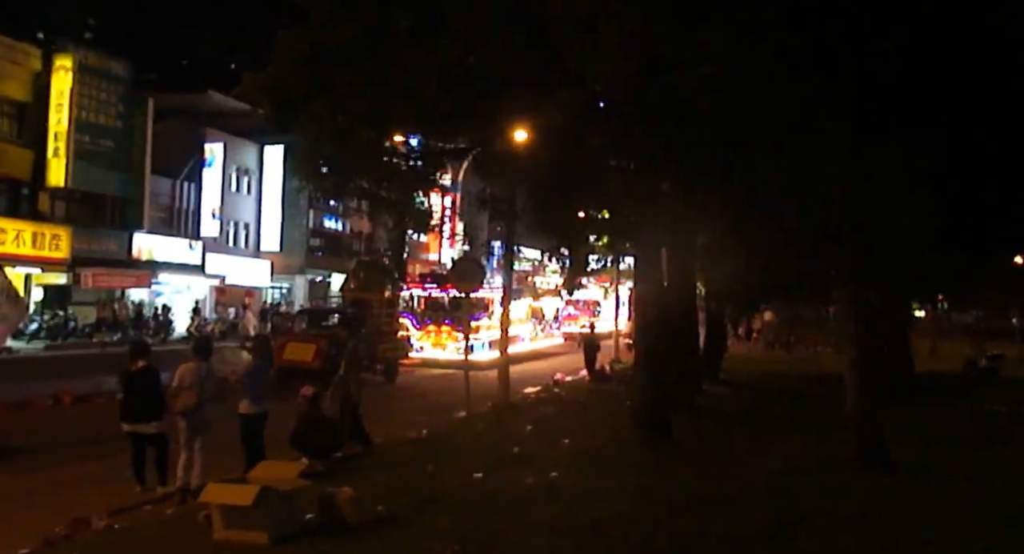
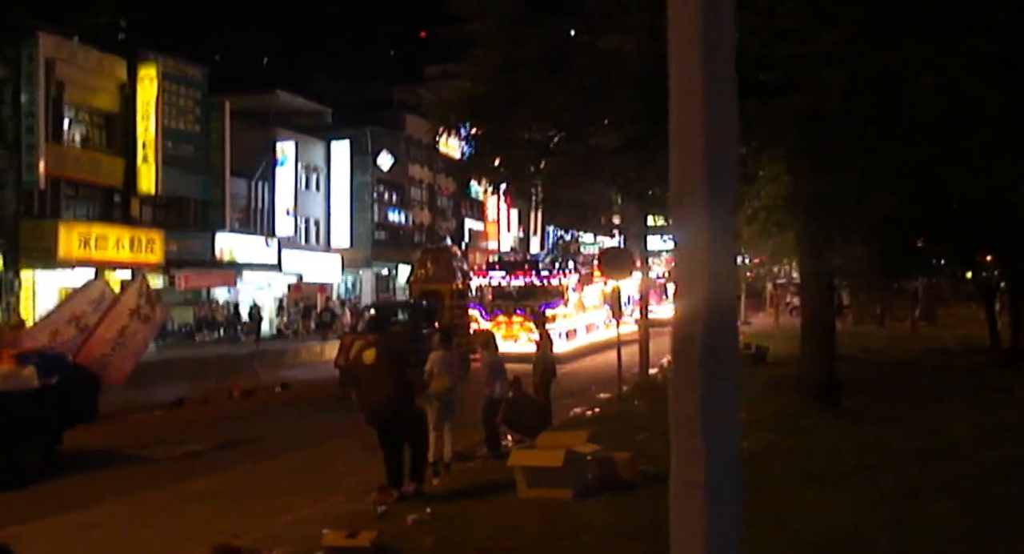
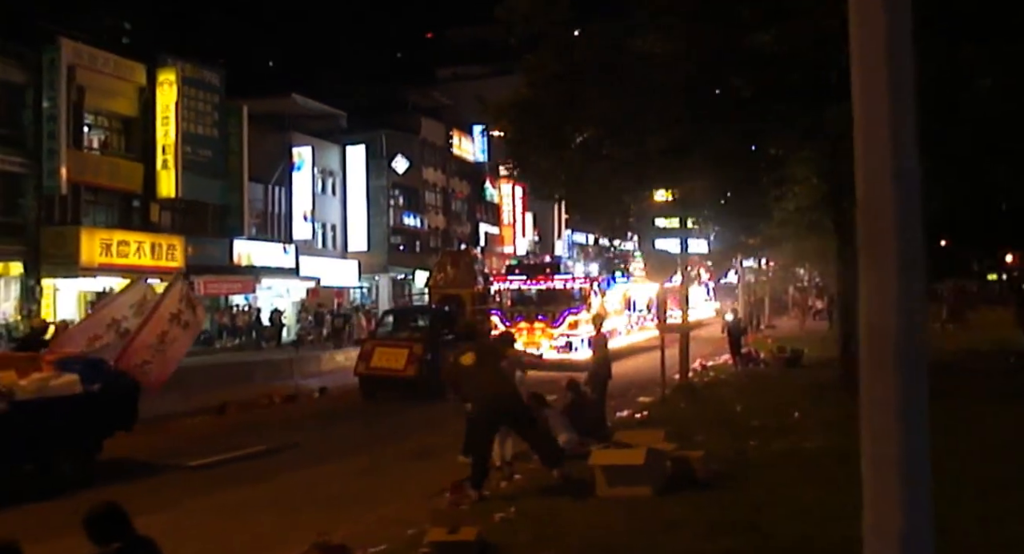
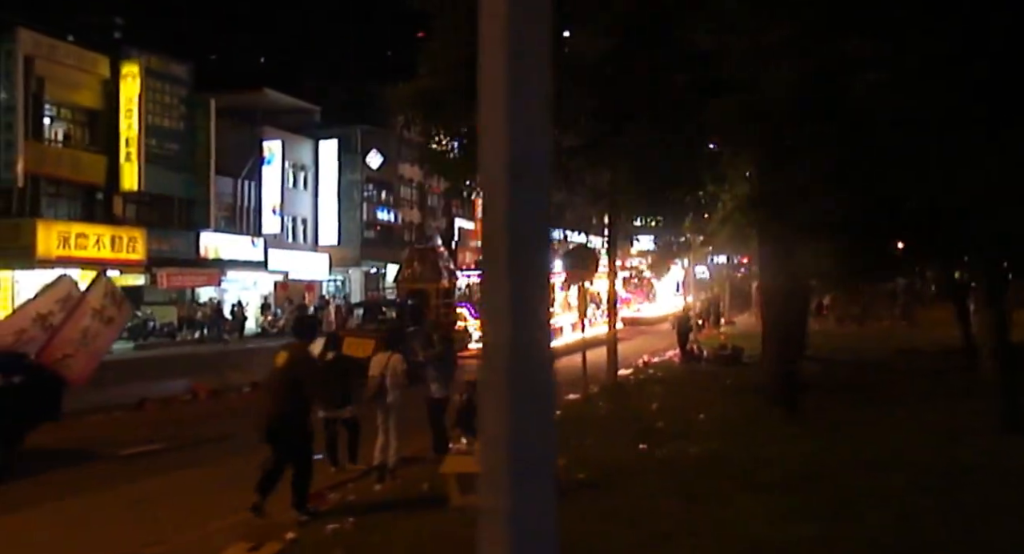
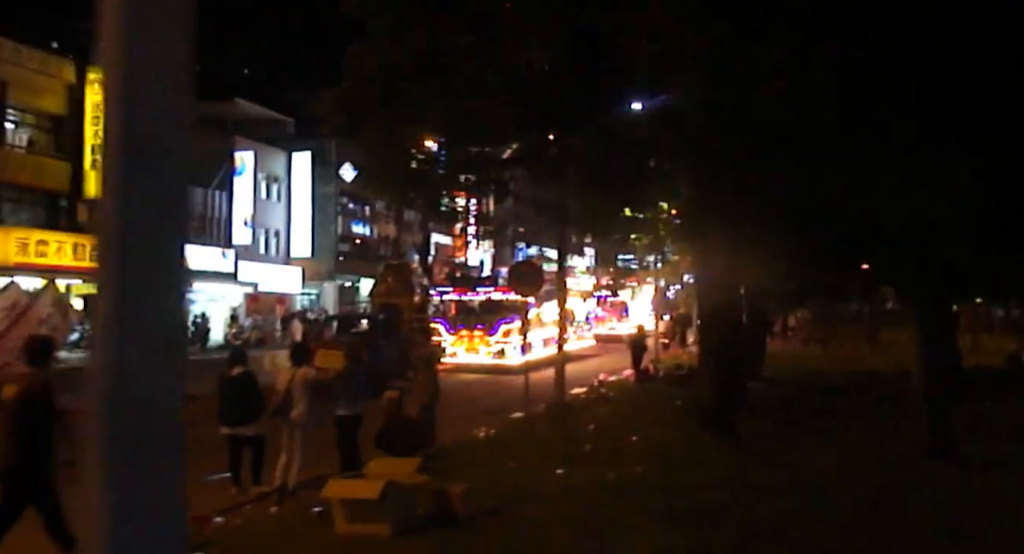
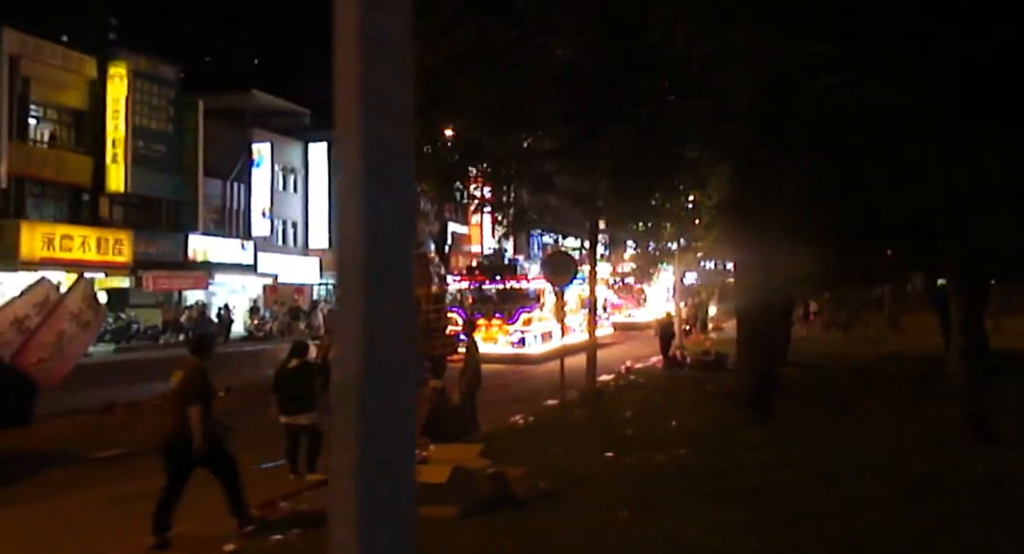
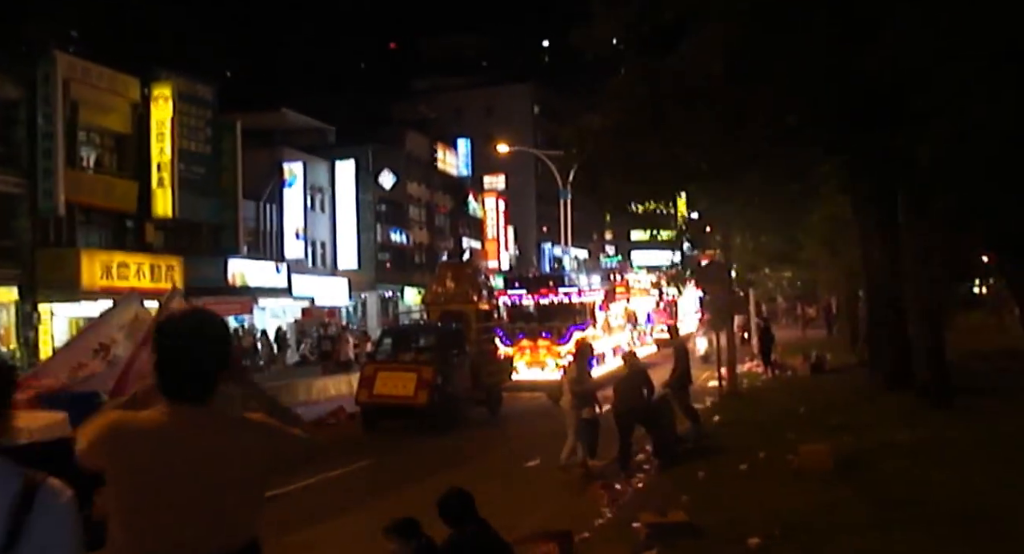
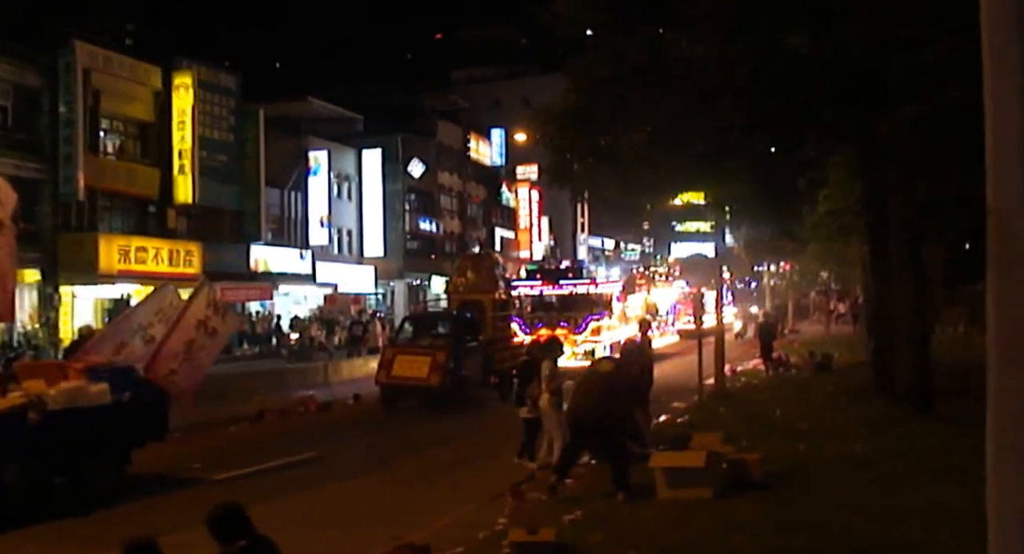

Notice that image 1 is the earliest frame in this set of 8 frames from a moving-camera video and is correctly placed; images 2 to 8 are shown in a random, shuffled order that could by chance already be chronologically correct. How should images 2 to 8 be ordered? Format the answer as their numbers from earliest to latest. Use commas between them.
5, 6, 4, 2, 3, 8, 7
